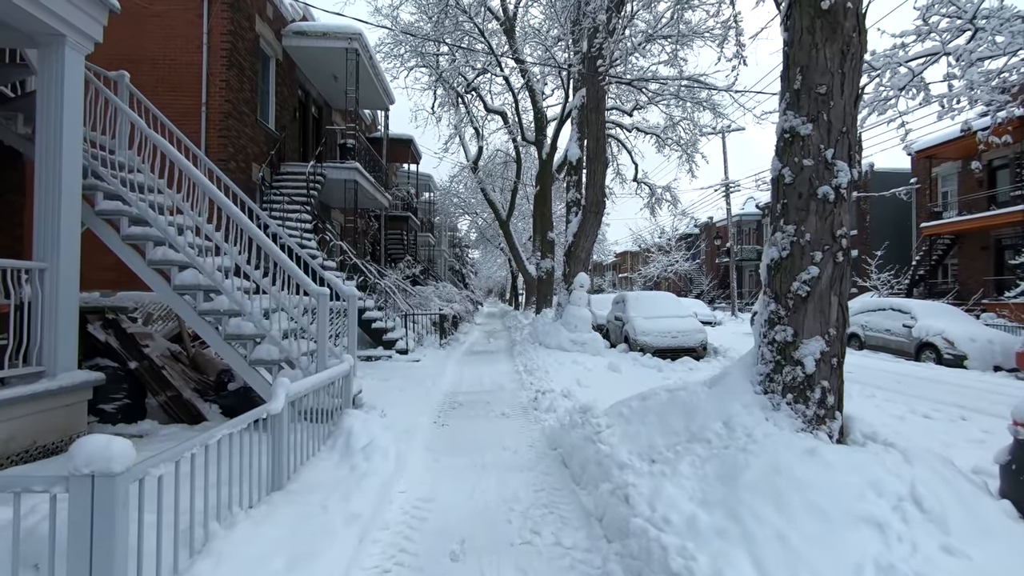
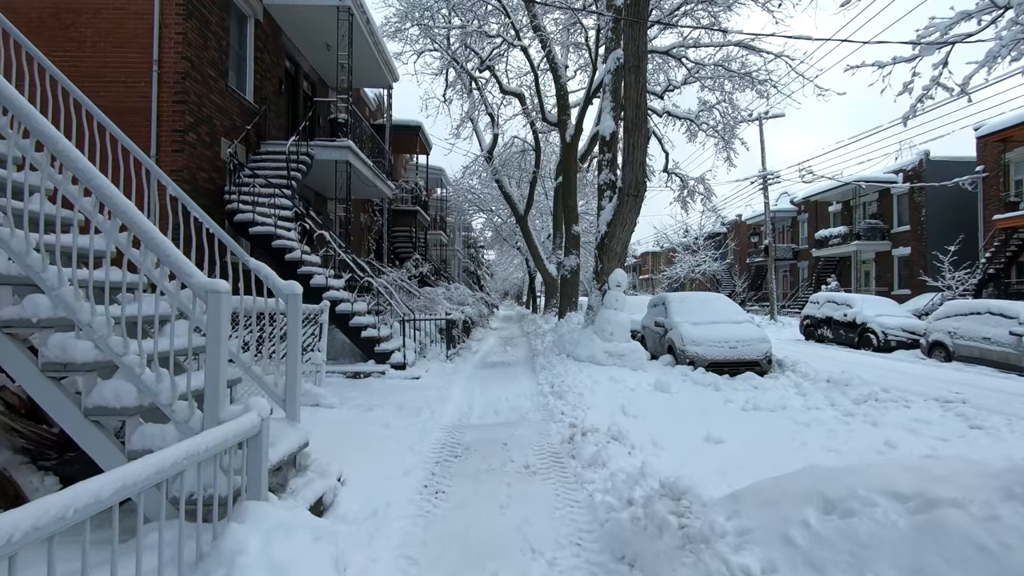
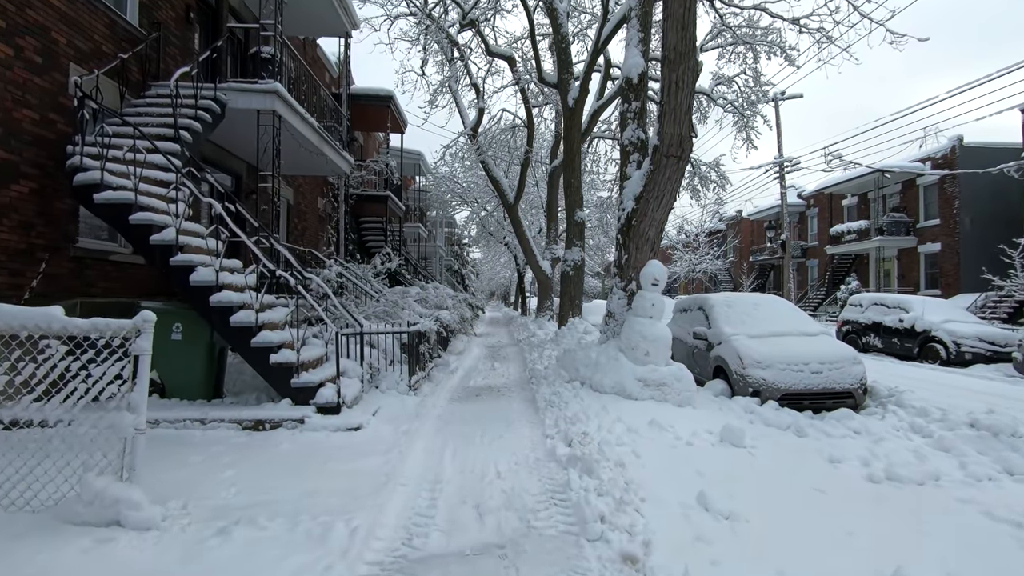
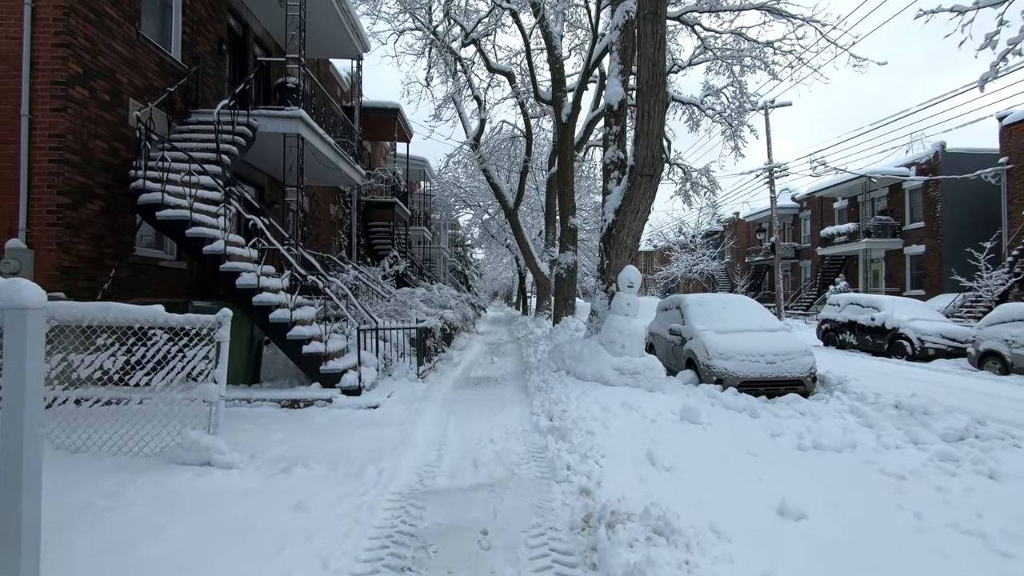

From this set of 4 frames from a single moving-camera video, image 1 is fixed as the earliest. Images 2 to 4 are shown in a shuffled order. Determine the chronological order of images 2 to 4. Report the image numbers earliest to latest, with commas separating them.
2, 4, 3
